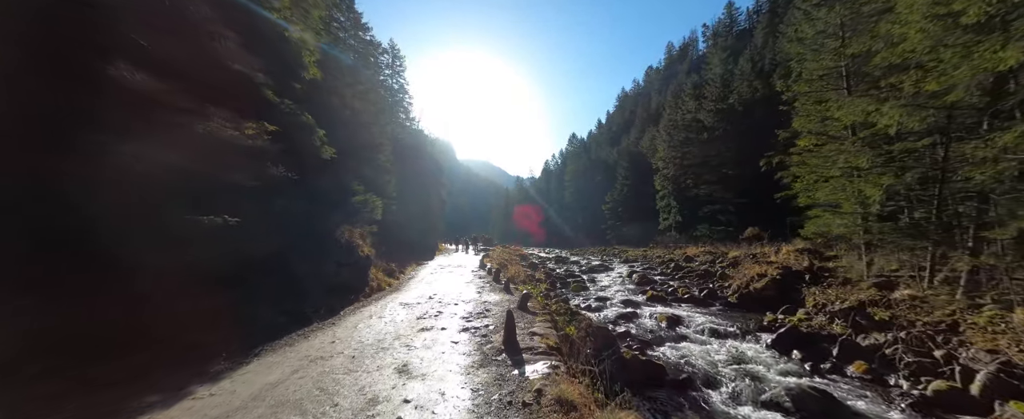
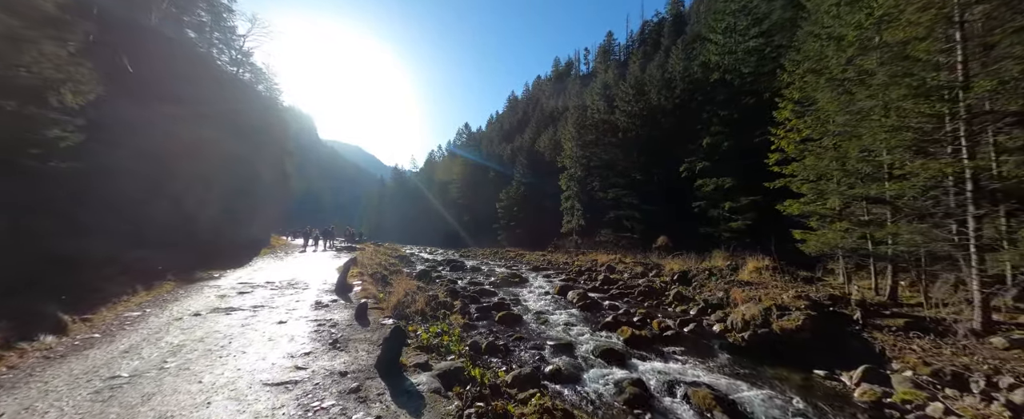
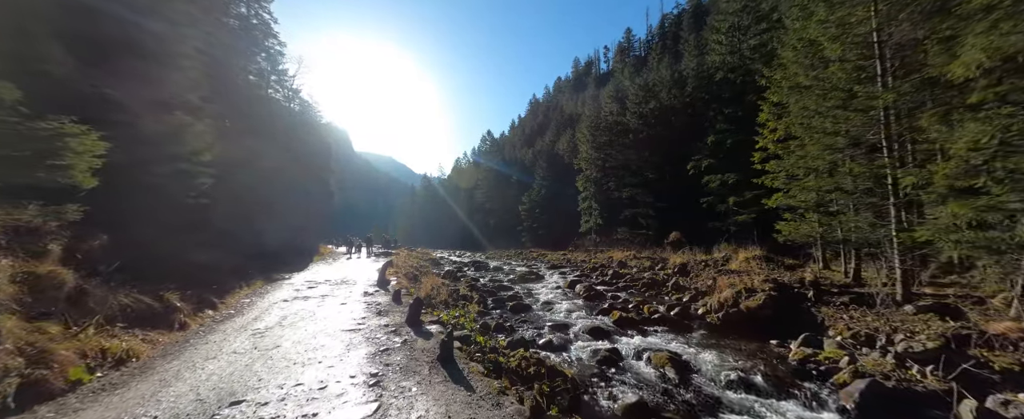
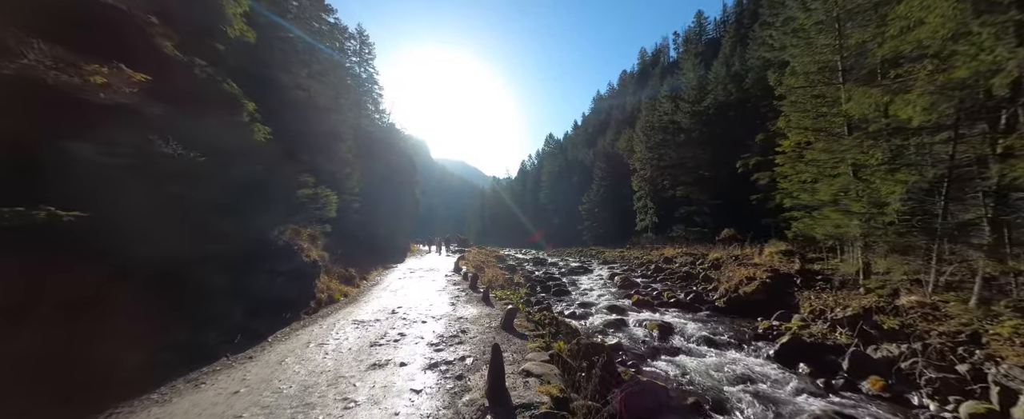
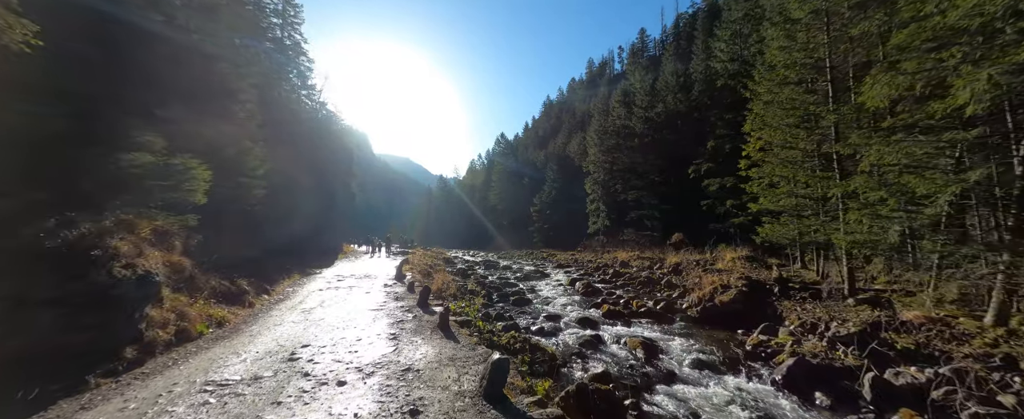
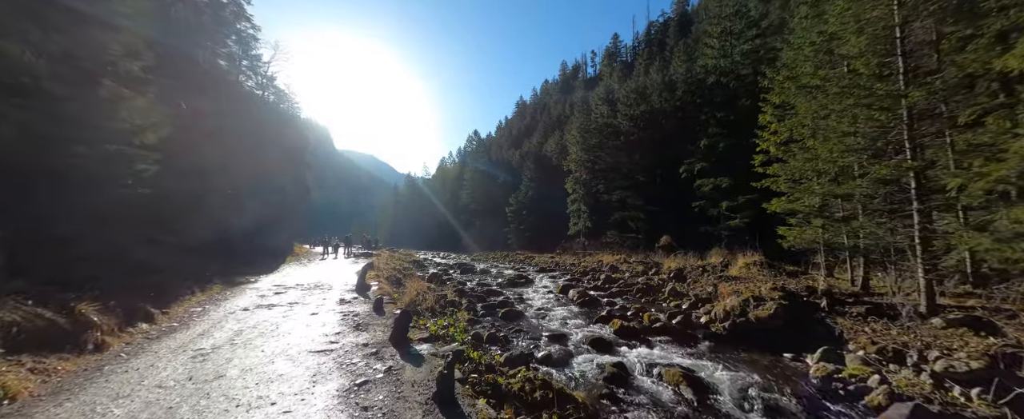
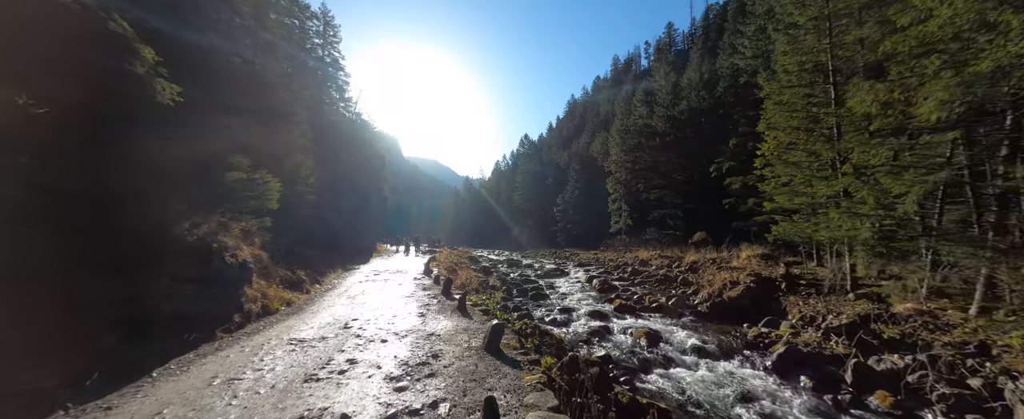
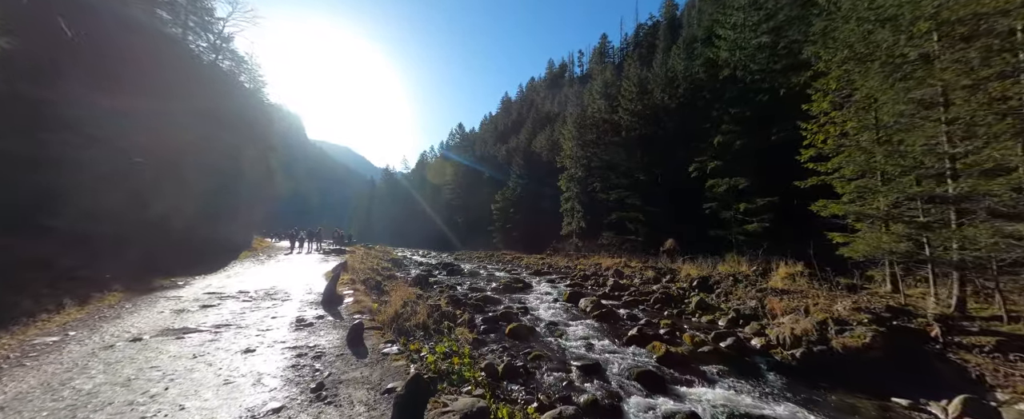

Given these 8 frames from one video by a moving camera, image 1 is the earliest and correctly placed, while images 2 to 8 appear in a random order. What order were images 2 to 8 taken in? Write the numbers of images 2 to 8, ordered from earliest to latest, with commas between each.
4, 7, 5, 3, 6, 2, 8
